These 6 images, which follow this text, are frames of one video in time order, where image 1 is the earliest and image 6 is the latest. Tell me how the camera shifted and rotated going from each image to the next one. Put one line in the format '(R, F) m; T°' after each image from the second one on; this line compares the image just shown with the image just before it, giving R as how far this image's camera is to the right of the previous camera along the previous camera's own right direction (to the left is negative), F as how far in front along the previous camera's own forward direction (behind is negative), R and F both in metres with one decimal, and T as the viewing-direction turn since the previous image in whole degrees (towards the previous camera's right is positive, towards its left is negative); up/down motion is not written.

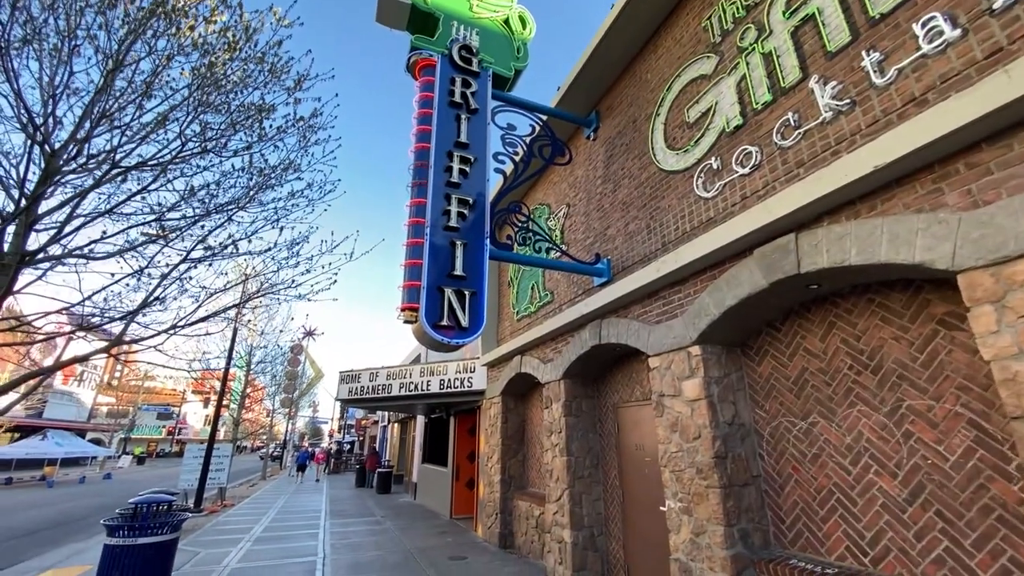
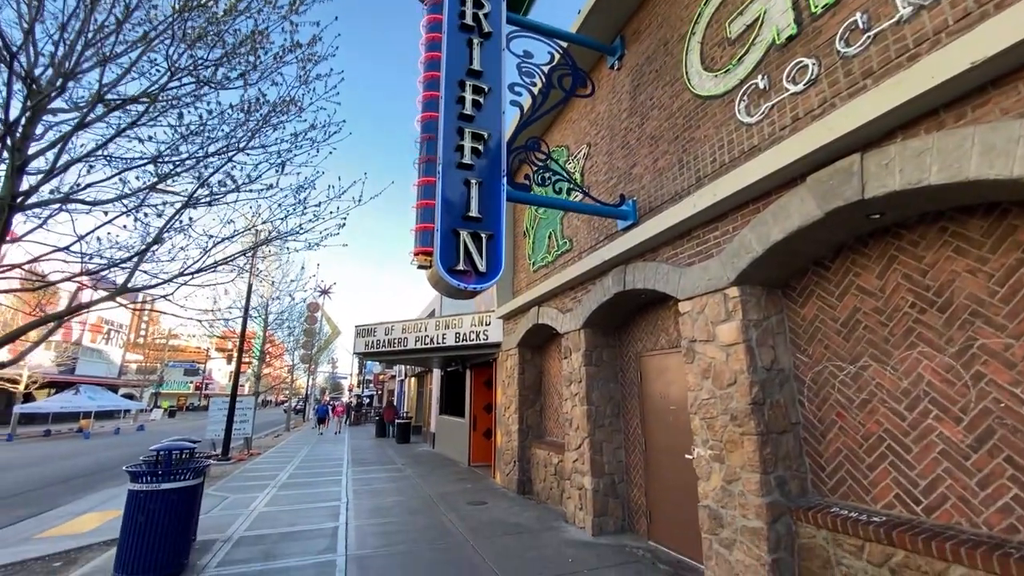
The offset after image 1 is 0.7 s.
(-0.1, +0.3) m; -2°
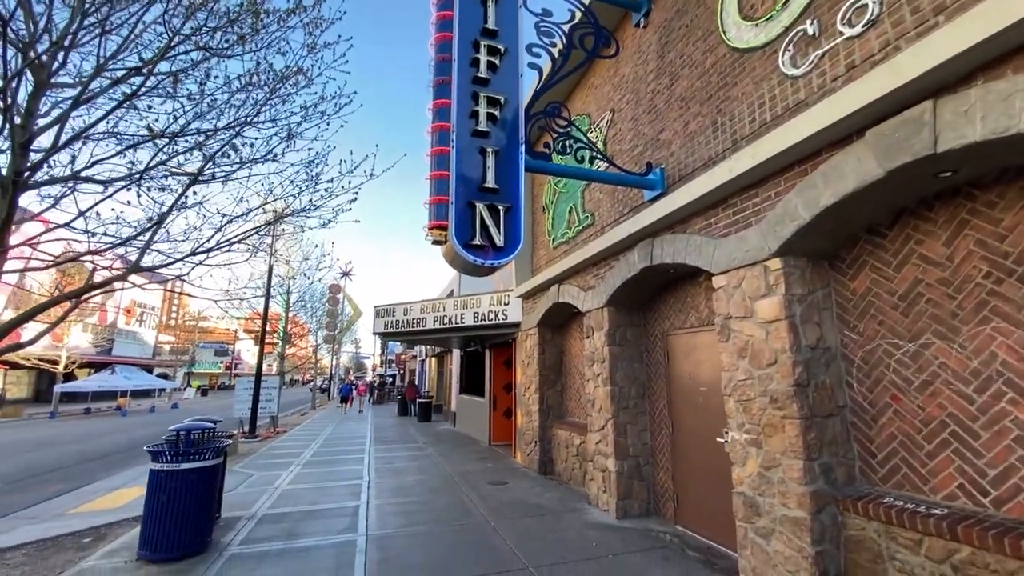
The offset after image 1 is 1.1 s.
(0.0, +0.3) m; -2°
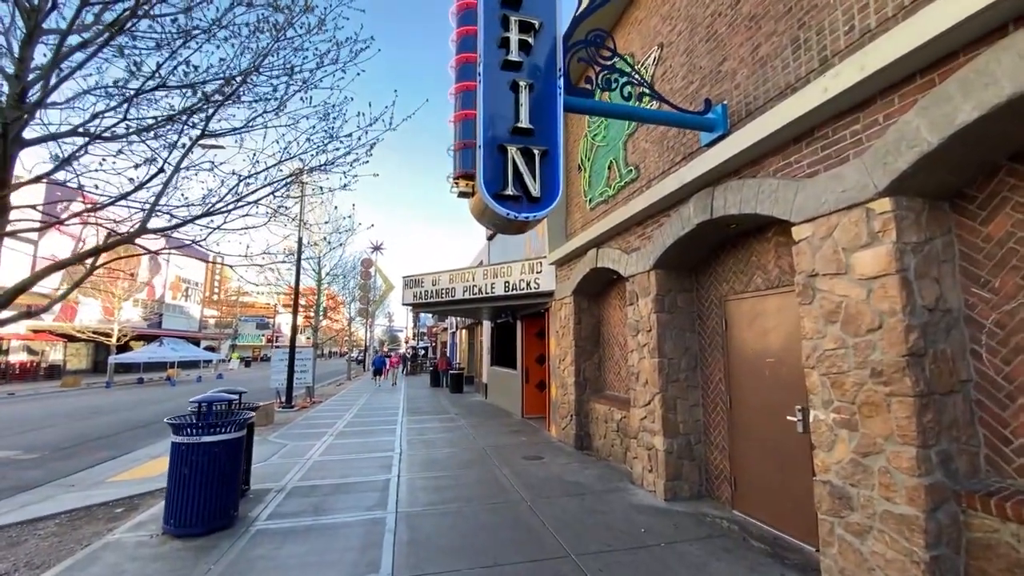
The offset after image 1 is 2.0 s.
(-0.1, +0.6) m; -4°
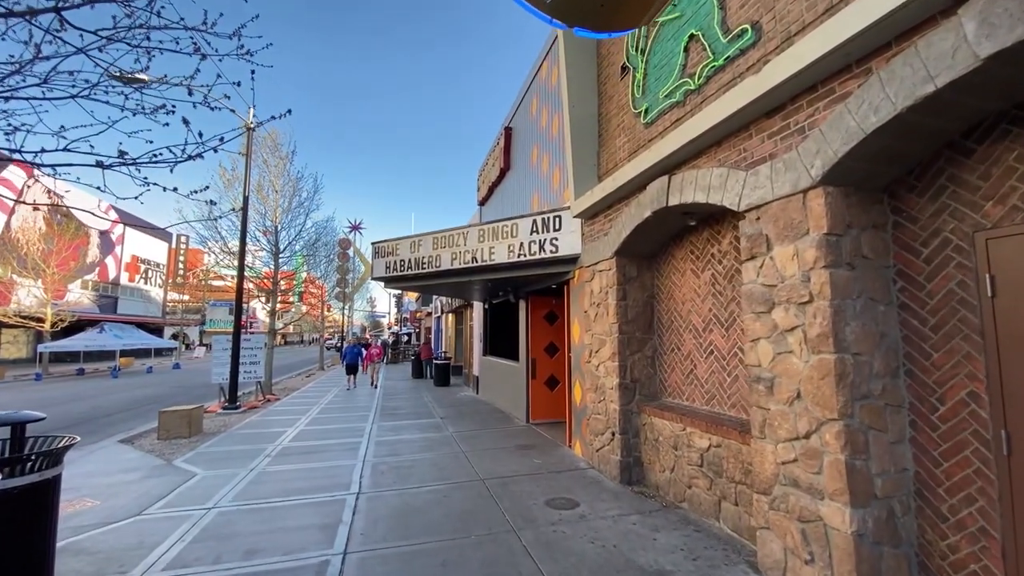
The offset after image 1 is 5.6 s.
(-0.4, +2.9) m; +2°
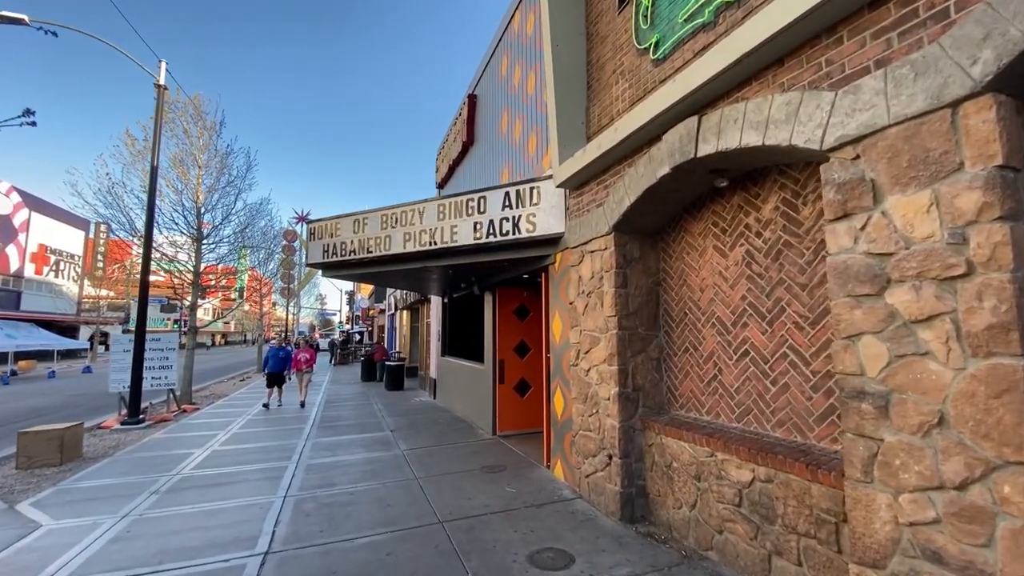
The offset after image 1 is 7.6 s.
(-0.1, +1.4) m; +5°
